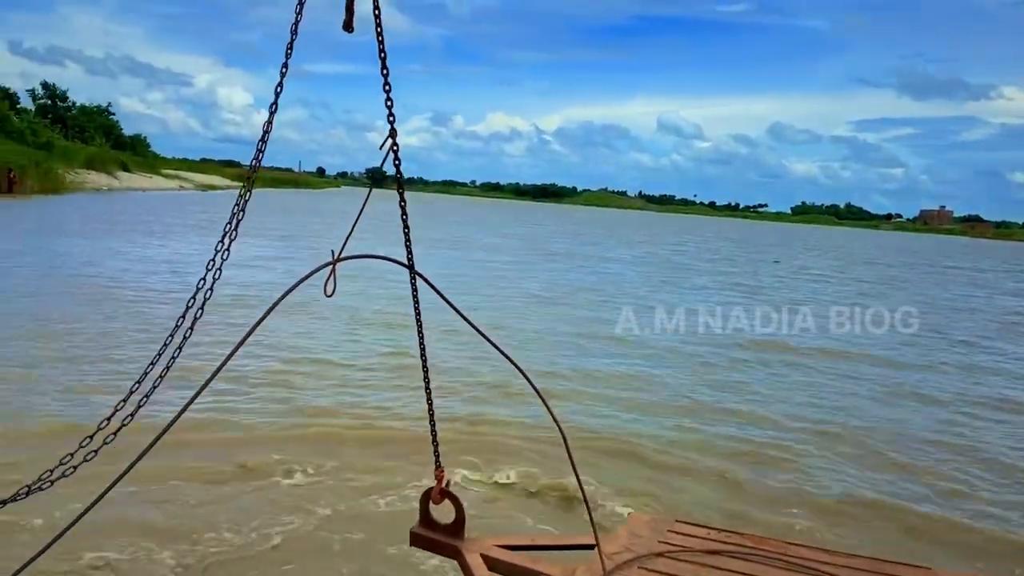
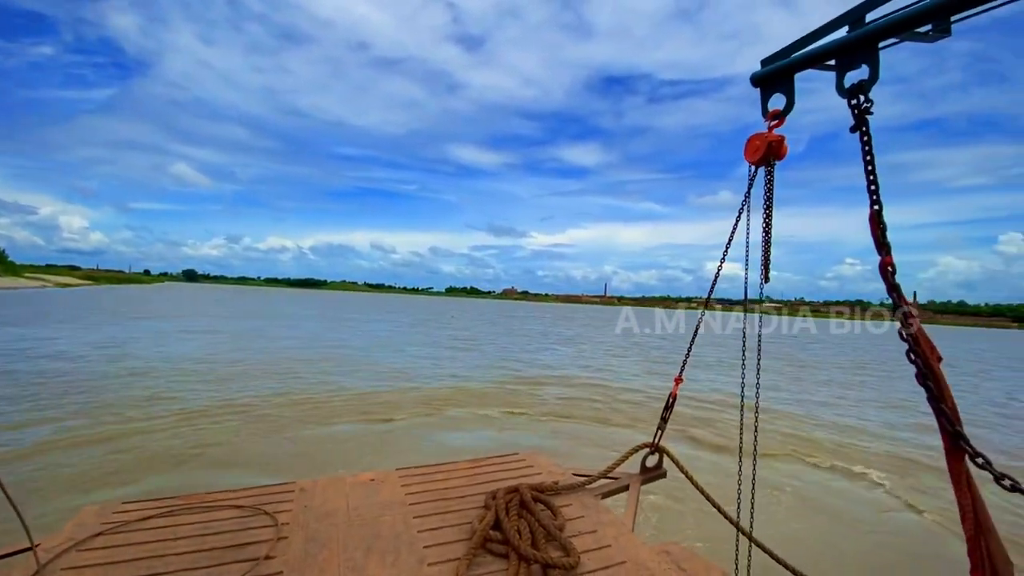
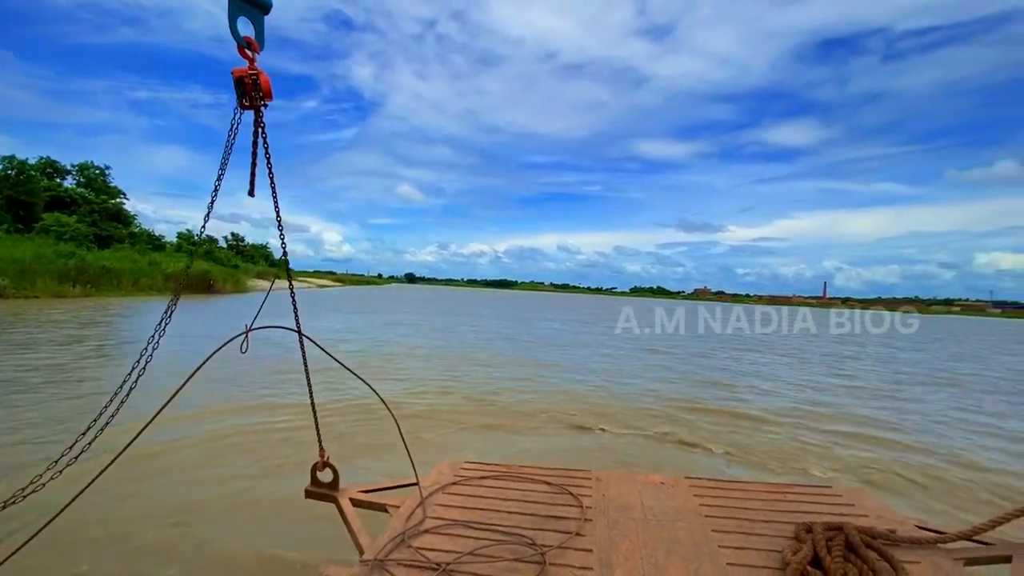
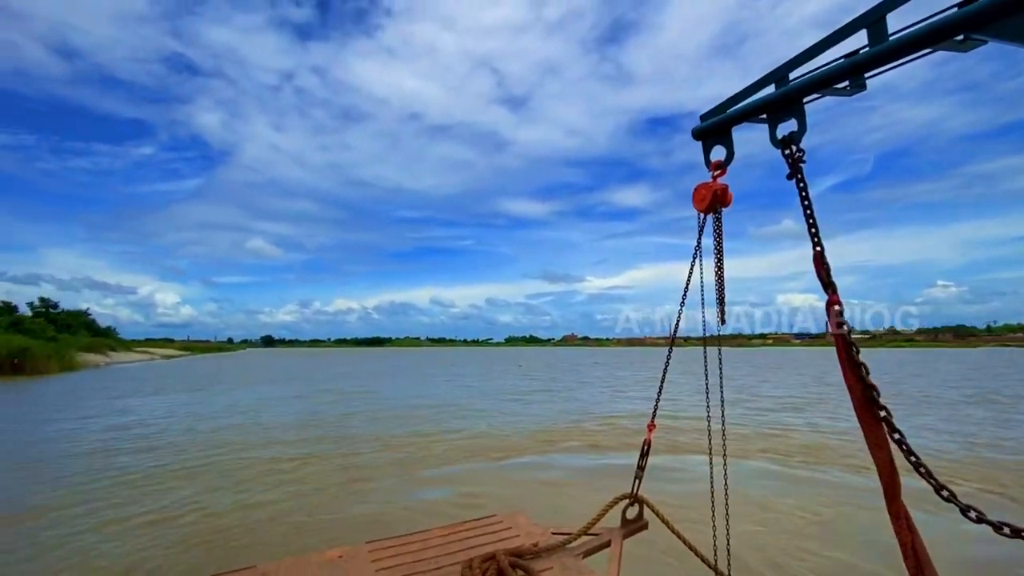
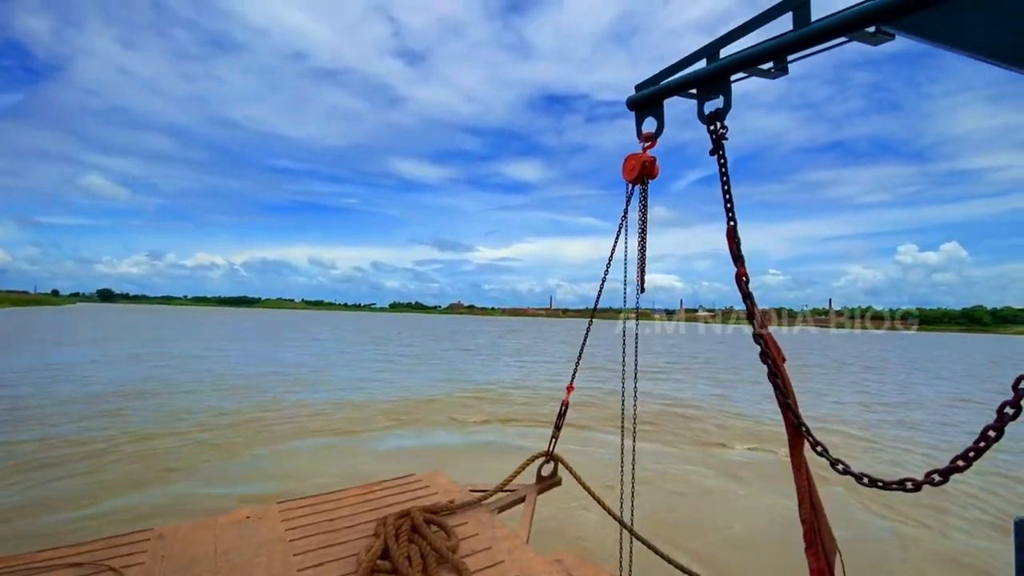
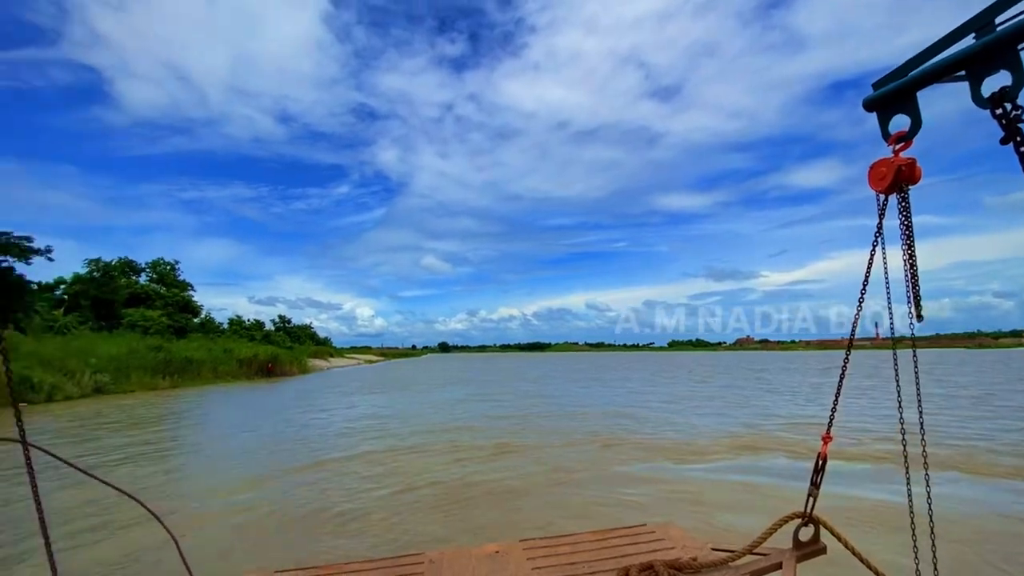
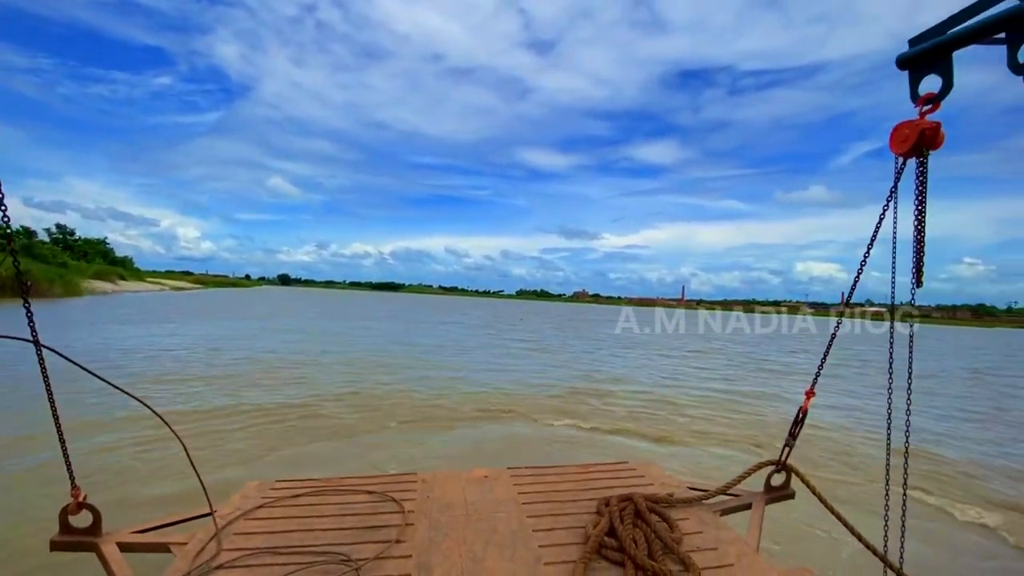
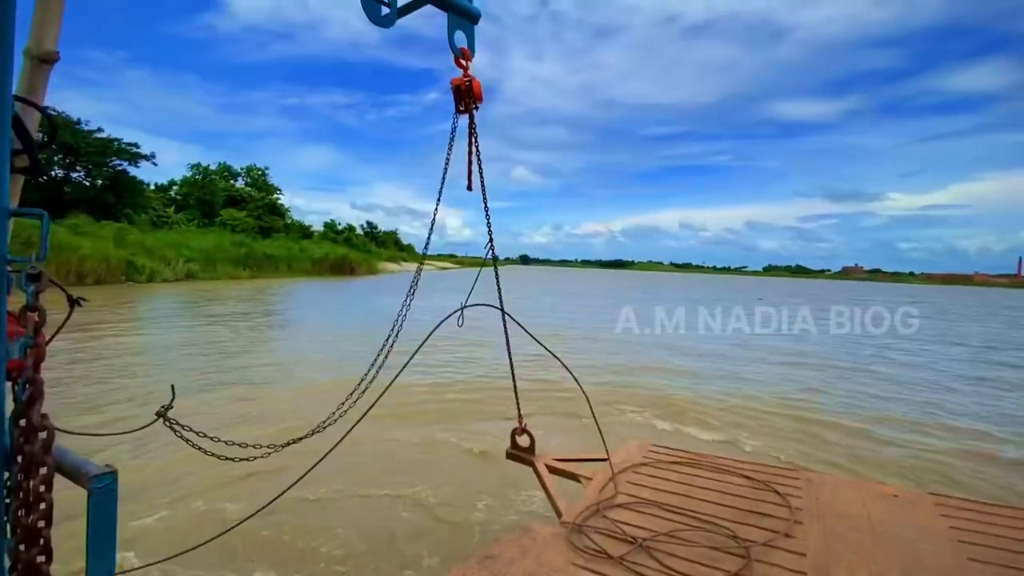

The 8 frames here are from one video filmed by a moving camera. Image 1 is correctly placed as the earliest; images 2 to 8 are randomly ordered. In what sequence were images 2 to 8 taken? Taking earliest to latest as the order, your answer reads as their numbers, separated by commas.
8, 3, 7, 2, 5, 4, 6
